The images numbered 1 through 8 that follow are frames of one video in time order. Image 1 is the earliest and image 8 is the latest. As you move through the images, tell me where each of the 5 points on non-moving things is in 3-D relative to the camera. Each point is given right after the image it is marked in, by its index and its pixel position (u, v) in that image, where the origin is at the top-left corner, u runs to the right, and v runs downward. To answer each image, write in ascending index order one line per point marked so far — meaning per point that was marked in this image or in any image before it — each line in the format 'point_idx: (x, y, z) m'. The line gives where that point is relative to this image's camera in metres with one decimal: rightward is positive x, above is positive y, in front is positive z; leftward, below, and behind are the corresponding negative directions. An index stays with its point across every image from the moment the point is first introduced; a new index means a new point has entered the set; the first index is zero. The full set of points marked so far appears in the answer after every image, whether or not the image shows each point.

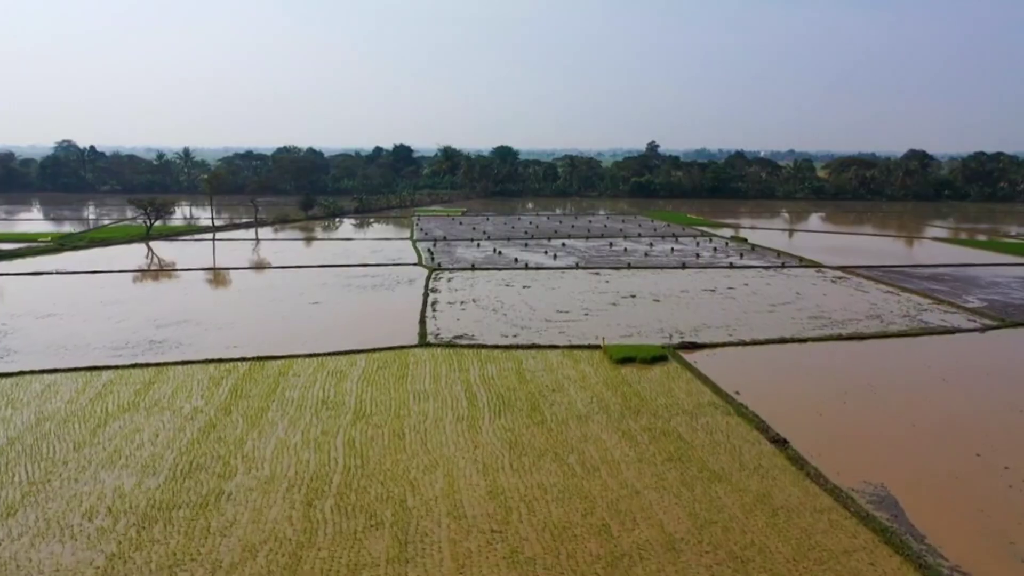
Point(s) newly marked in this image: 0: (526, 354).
0: (+0.3, -1.5, +18.3) m
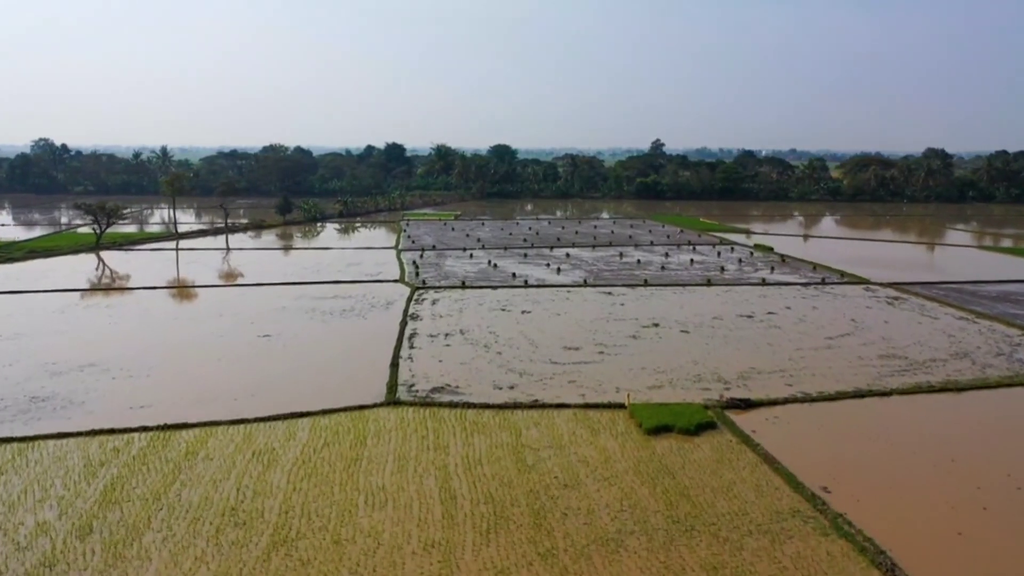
0: (+0.2, -2.2, +13.7) m
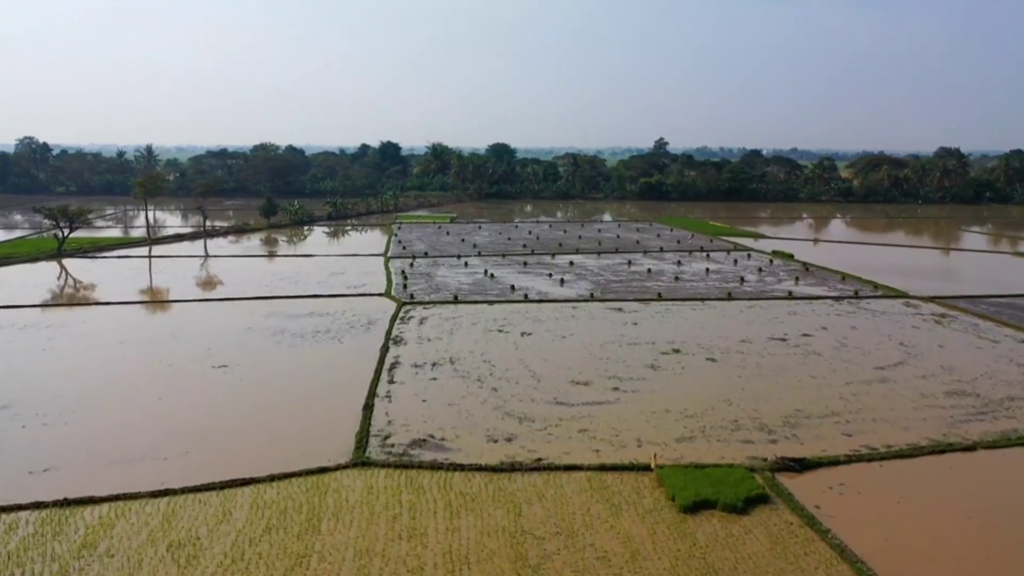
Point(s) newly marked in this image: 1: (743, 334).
0: (+0.2, -2.7, +10.9) m
1: (+5.6, -1.1, +19.9) m
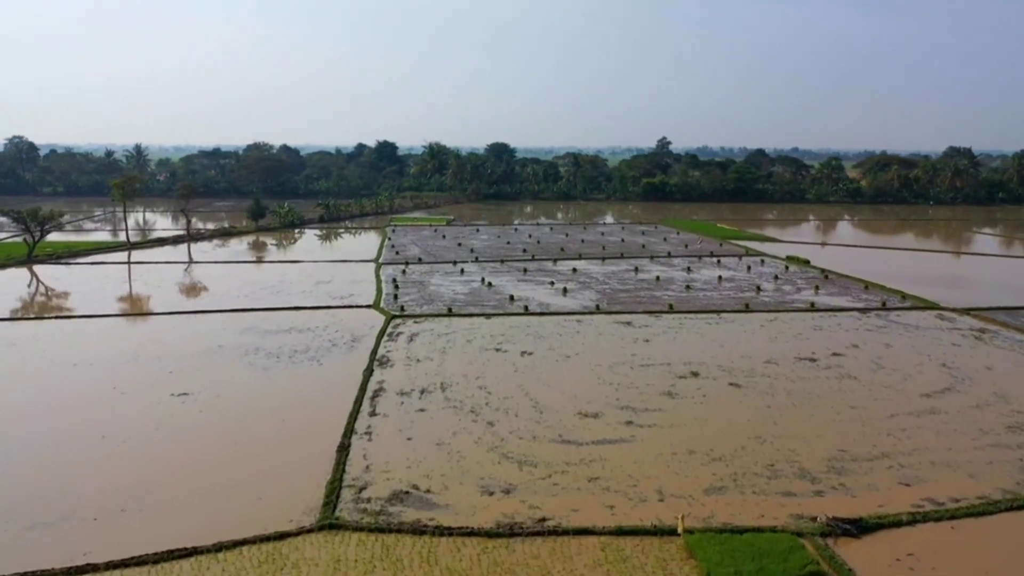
0: (+0.2, -3.0, +8.9) m
1: (+5.6, -1.5, +18.0) m
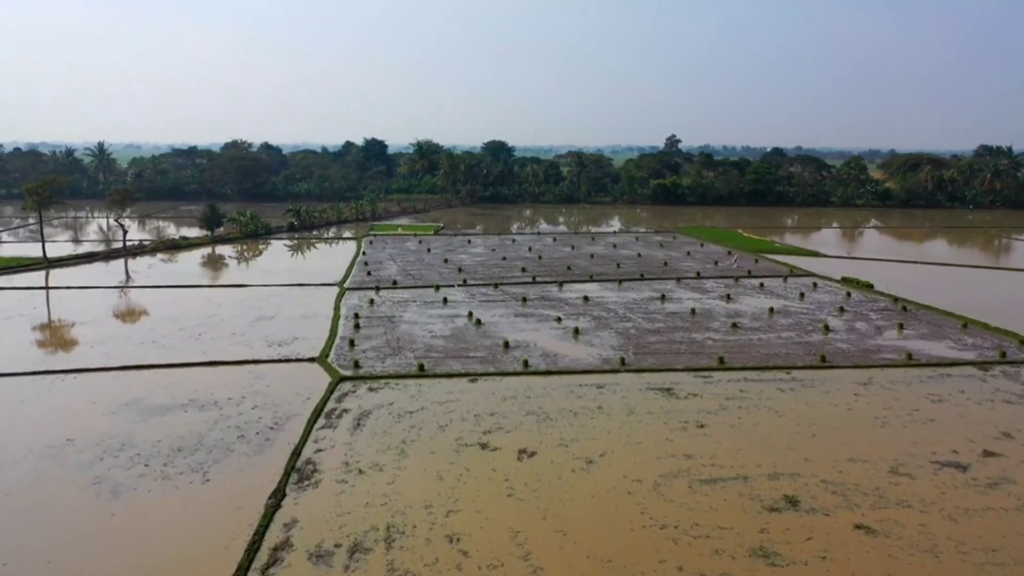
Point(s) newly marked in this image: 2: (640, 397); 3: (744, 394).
0: (+0.1, -4.0, +2.9) m
1: (+5.5, -2.5, +12.0) m
2: (+2.3, -2.0, +14.7) m
3: (+4.3, -1.9, +15.1) m
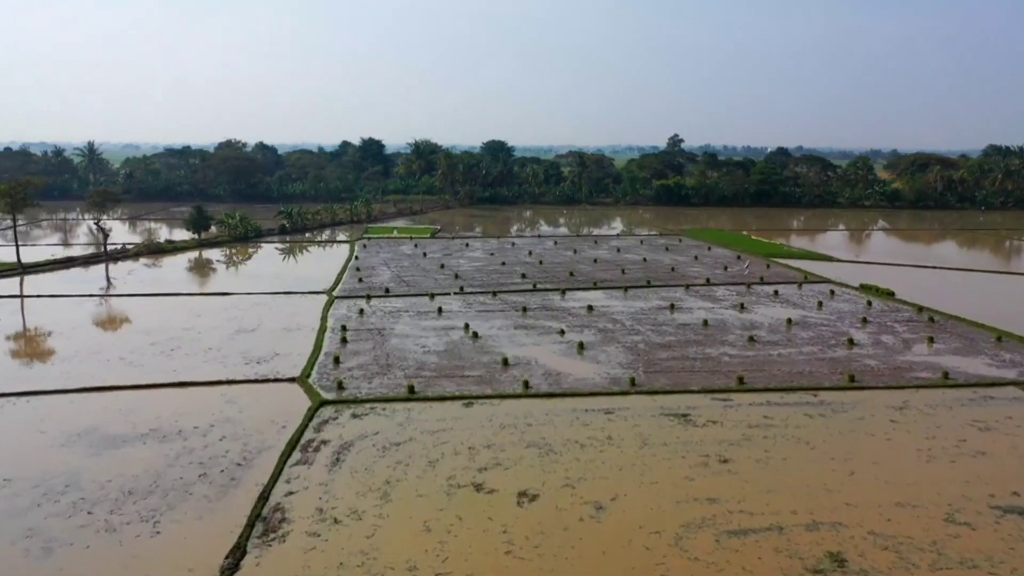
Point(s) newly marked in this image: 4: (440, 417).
0: (+0.1, -4.2, +1.4) m
1: (+5.5, -2.7, +10.5) m
2: (+2.3, -2.2, +13.2) m
3: (+4.3, -2.2, +13.6) m
4: (-1.2, -2.2, +13.4) m
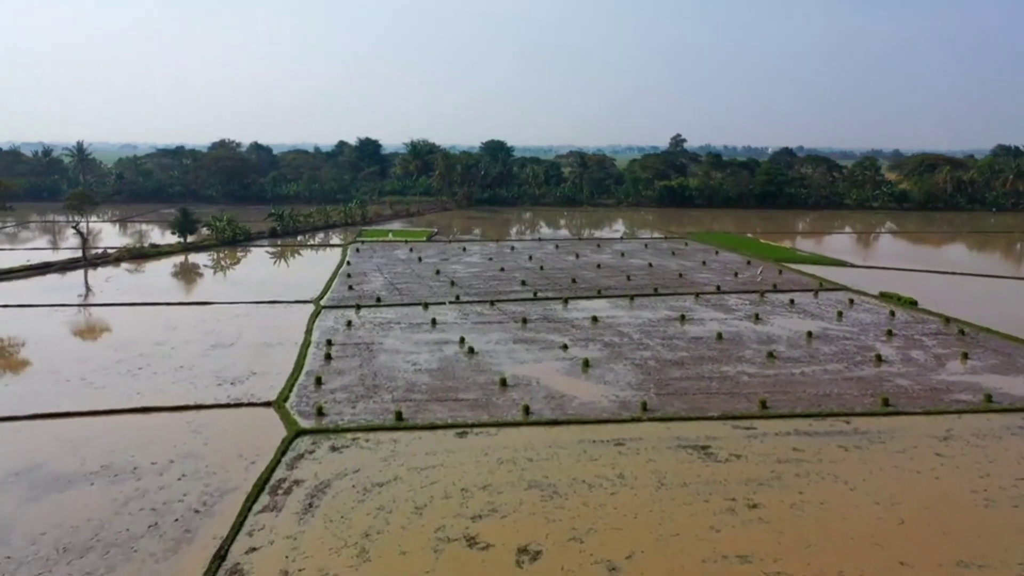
0: (+0.1, -4.5, -0.1) m
1: (+5.5, -3.0, +9.0) m
2: (+2.2, -2.5, +11.7) m
3: (+4.3, -2.4, +12.1) m
4: (-1.2, -2.4, +11.9) m
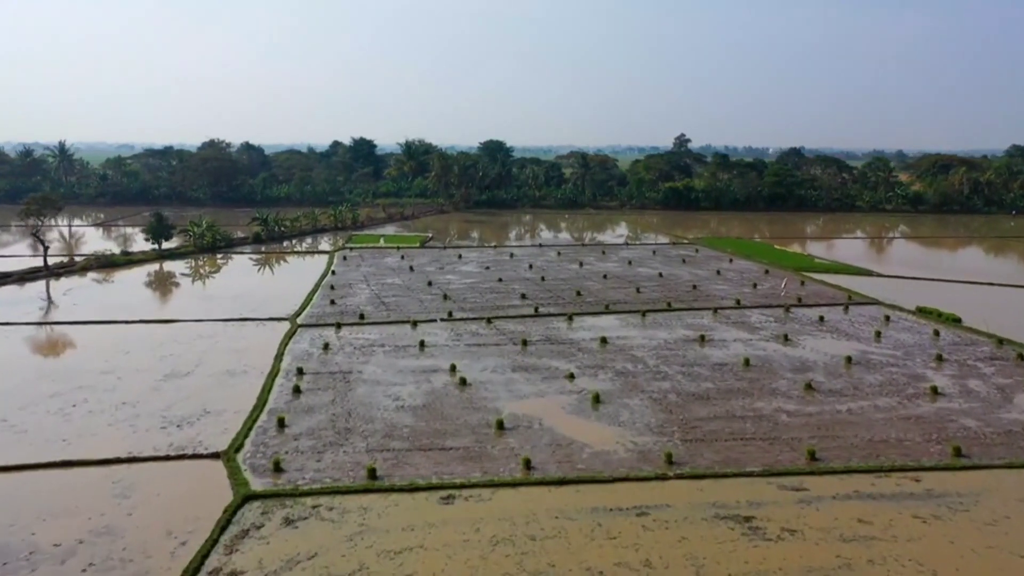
0: (0.0, -4.9, -2.5) m
1: (+5.5, -3.4, +6.6) m
2: (+2.2, -2.9, +9.4) m
3: (+4.2, -2.8, +9.7) m
4: (-1.2, -2.8, +9.5) m
